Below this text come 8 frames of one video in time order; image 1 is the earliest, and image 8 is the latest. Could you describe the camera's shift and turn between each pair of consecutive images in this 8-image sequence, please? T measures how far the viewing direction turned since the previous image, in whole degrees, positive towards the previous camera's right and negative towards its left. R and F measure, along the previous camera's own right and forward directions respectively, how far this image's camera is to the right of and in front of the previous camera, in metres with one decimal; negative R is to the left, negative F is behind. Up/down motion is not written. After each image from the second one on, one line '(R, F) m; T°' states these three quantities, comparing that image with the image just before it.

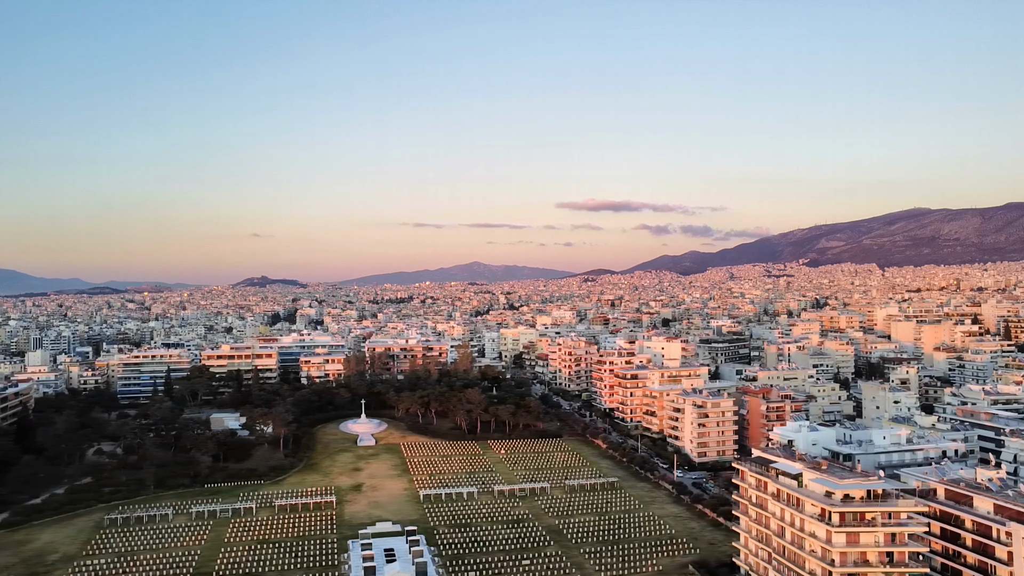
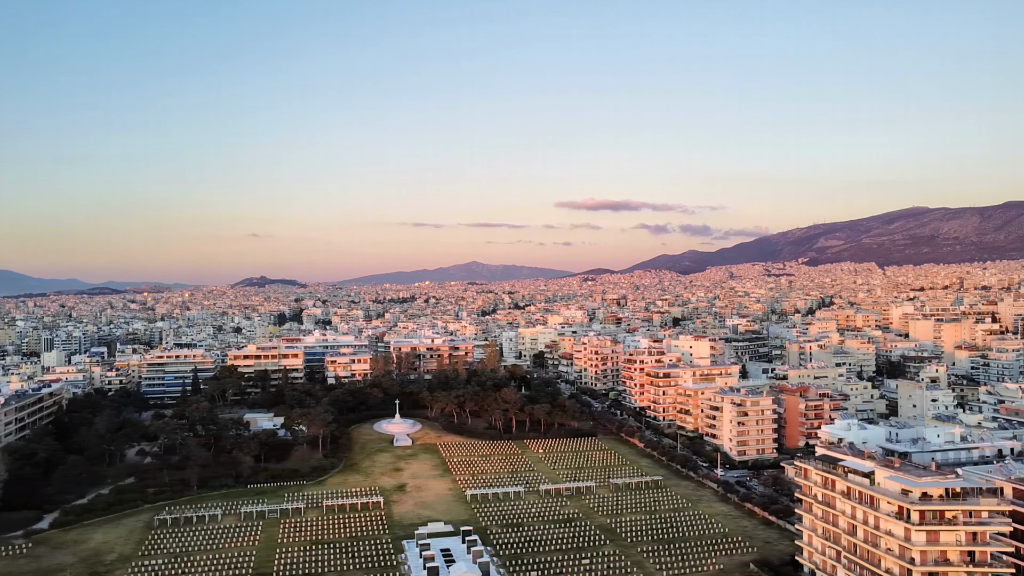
(-2.9, +0.3) m; 0°
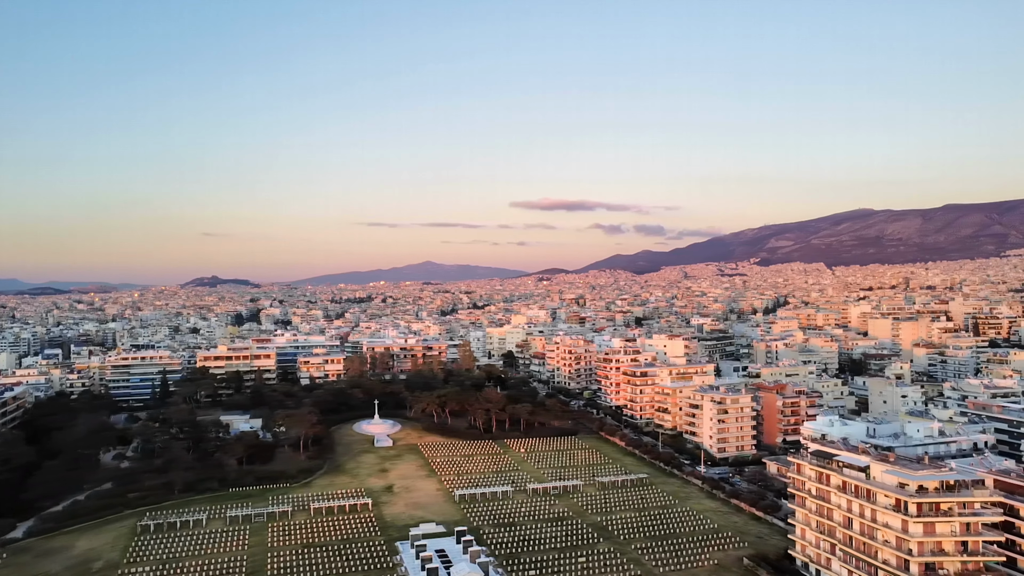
(-2.0, +0.1) m; +3°
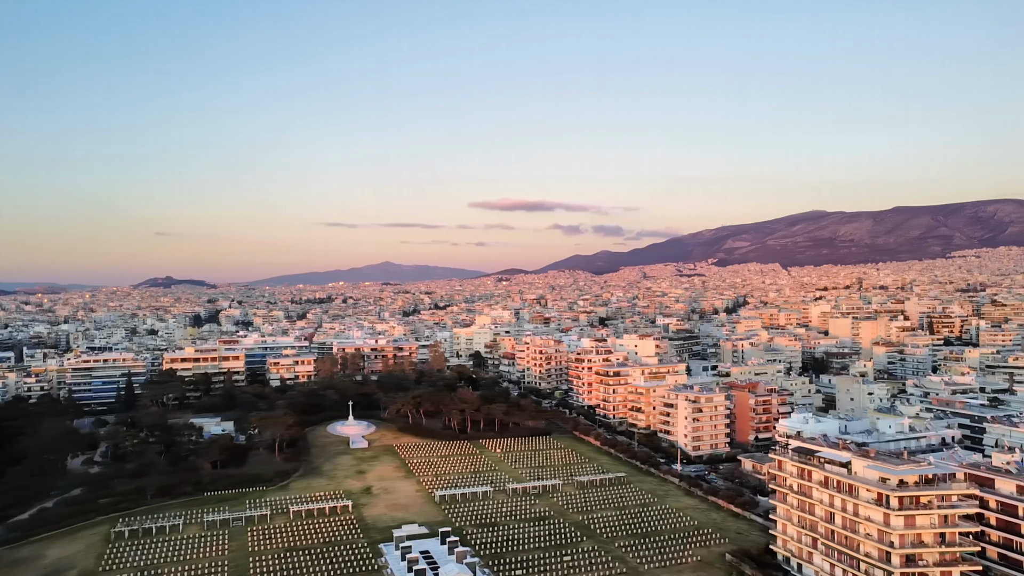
(-1.2, 0.0) m; +3°
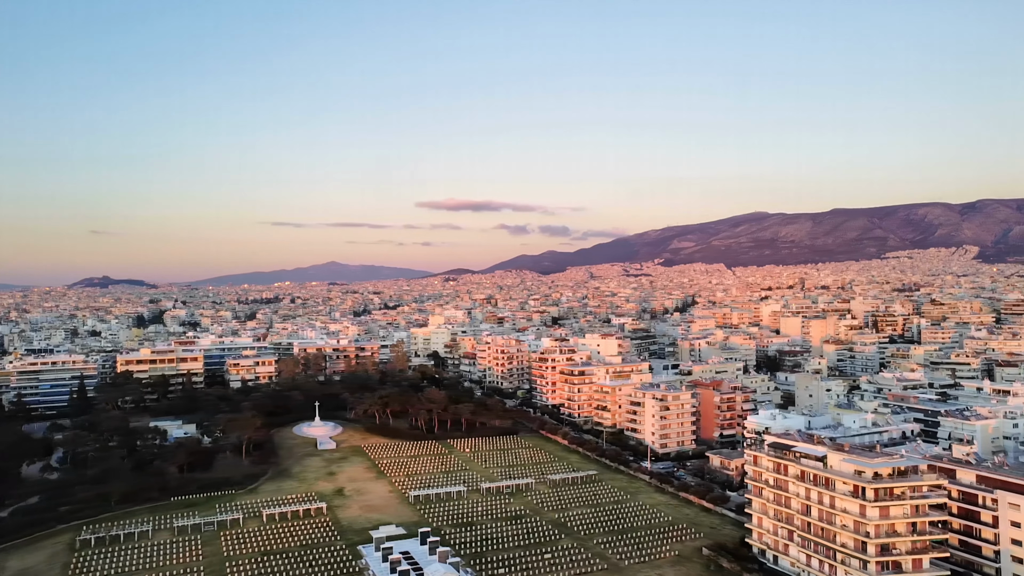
(-1.6, 0.0) m; +4°
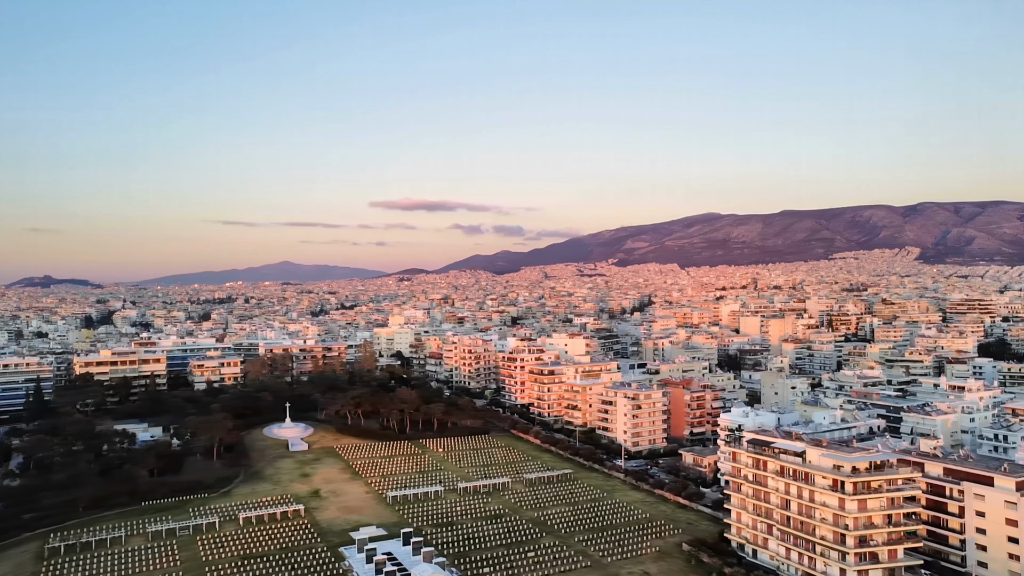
(-1.4, -0.1) m; +3°
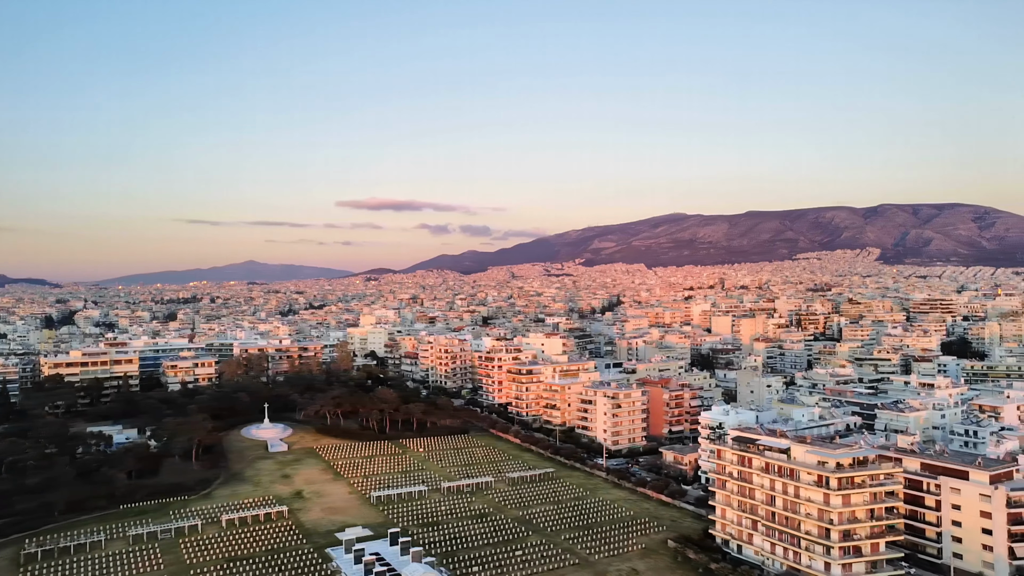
(-1.0, -0.1) m; +2°
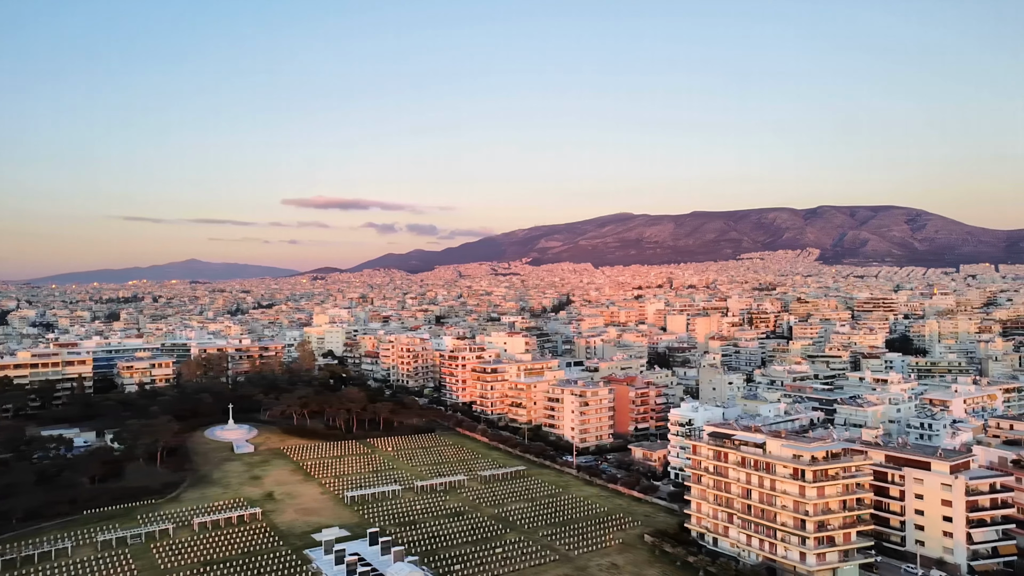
(-1.6, -0.1) m; +4°
